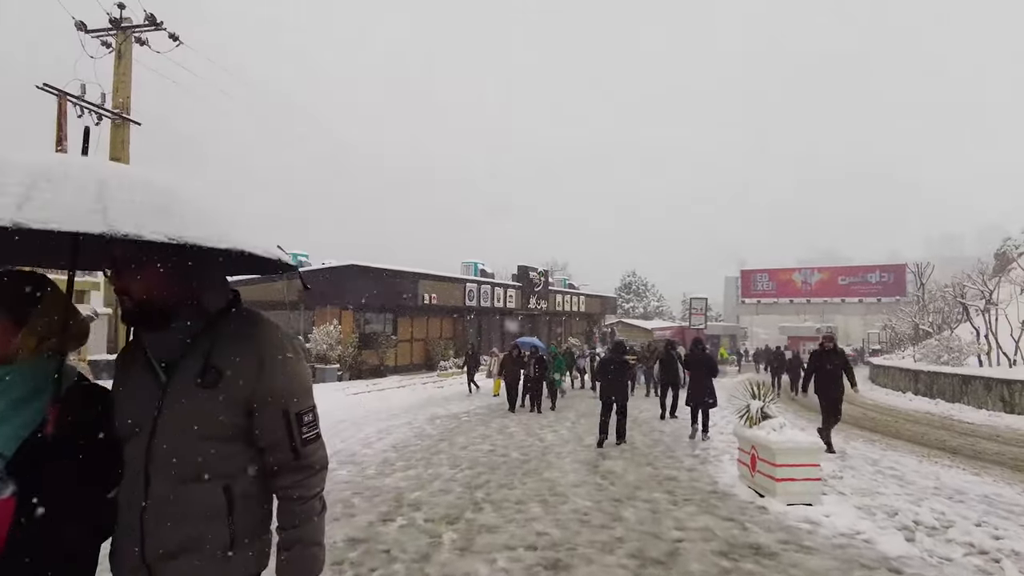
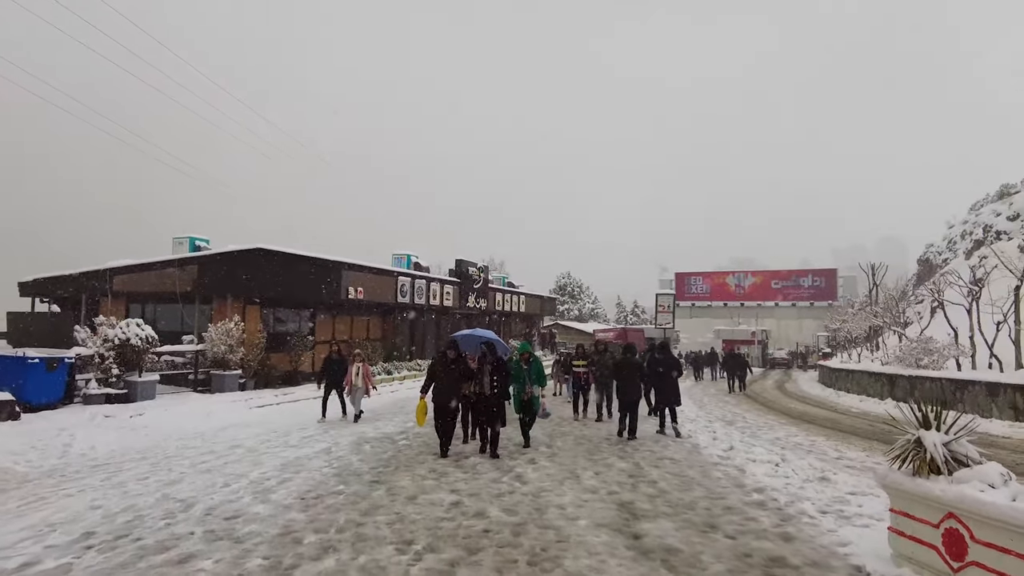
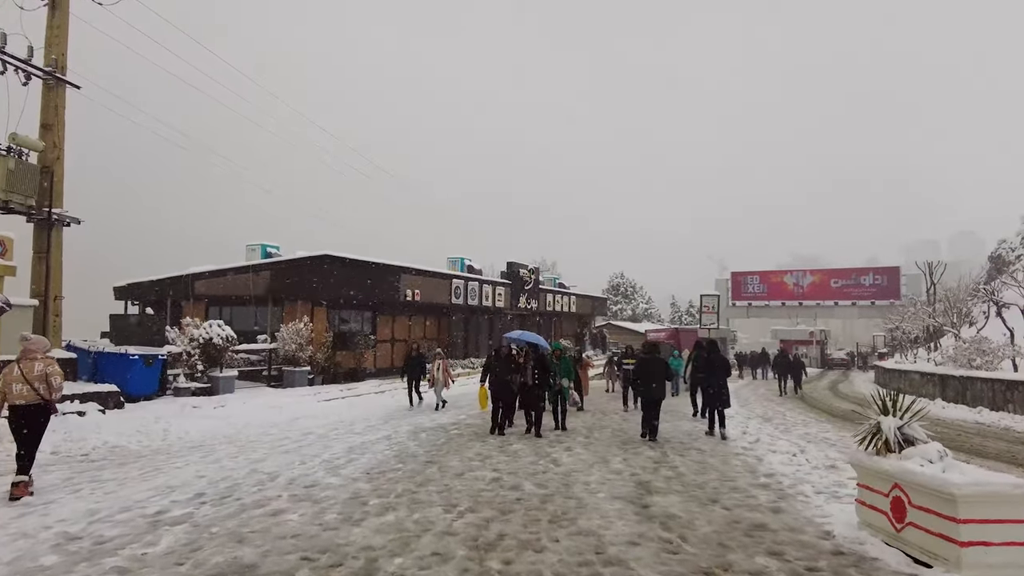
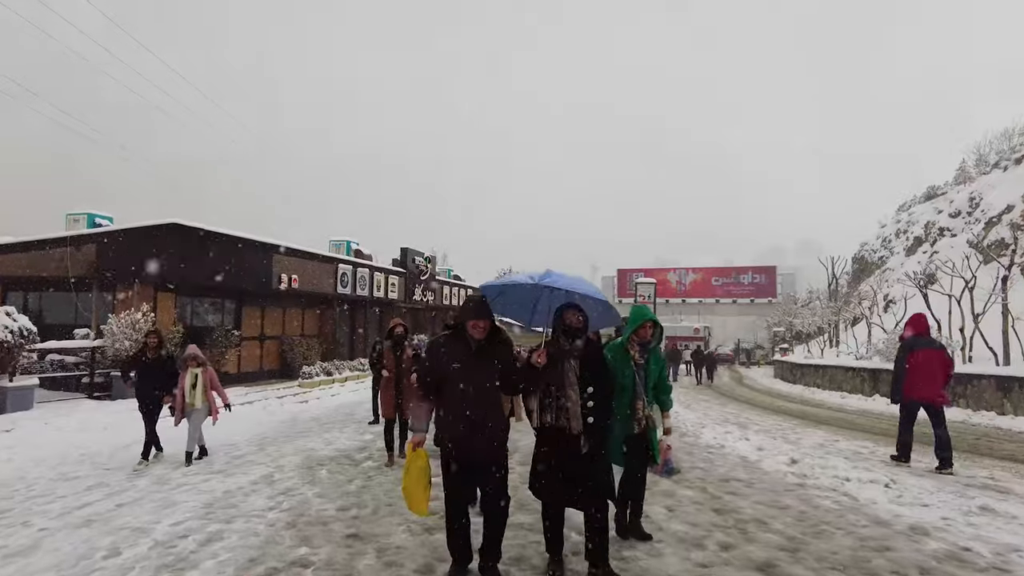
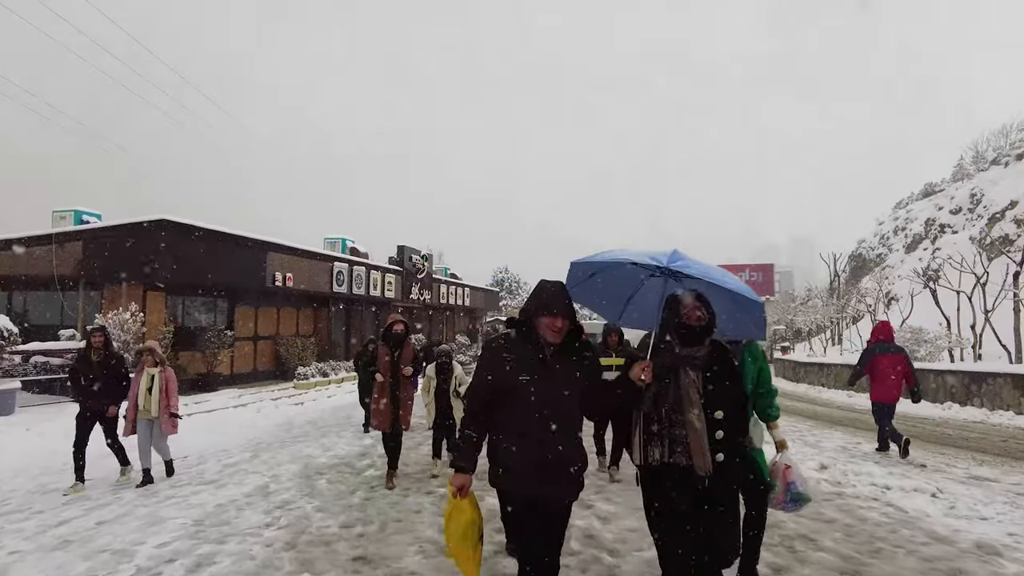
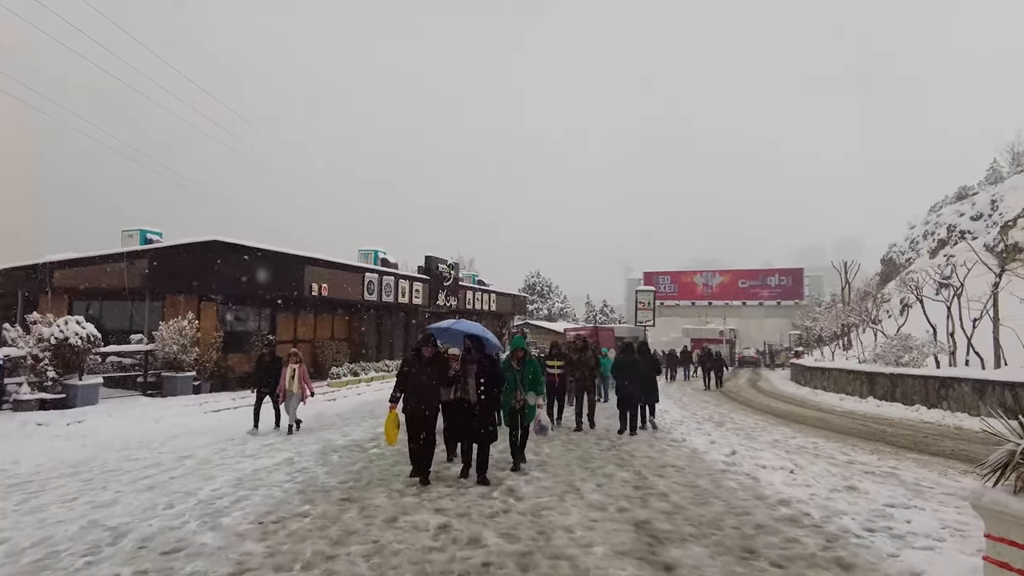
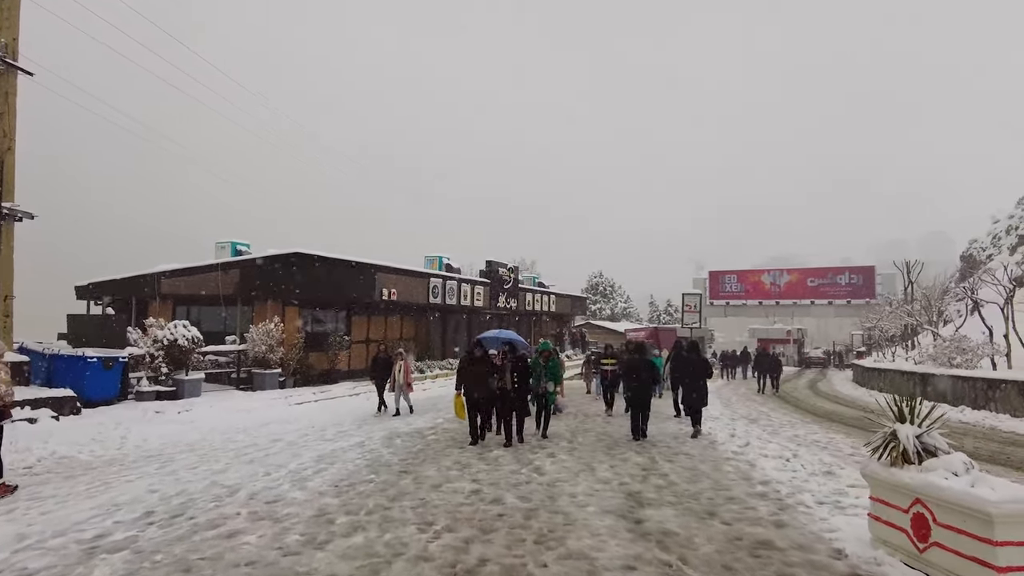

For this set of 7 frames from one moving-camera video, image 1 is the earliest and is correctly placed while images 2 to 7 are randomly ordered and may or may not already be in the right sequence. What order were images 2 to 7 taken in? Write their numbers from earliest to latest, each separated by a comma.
3, 7, 2, 6, 4, 5
